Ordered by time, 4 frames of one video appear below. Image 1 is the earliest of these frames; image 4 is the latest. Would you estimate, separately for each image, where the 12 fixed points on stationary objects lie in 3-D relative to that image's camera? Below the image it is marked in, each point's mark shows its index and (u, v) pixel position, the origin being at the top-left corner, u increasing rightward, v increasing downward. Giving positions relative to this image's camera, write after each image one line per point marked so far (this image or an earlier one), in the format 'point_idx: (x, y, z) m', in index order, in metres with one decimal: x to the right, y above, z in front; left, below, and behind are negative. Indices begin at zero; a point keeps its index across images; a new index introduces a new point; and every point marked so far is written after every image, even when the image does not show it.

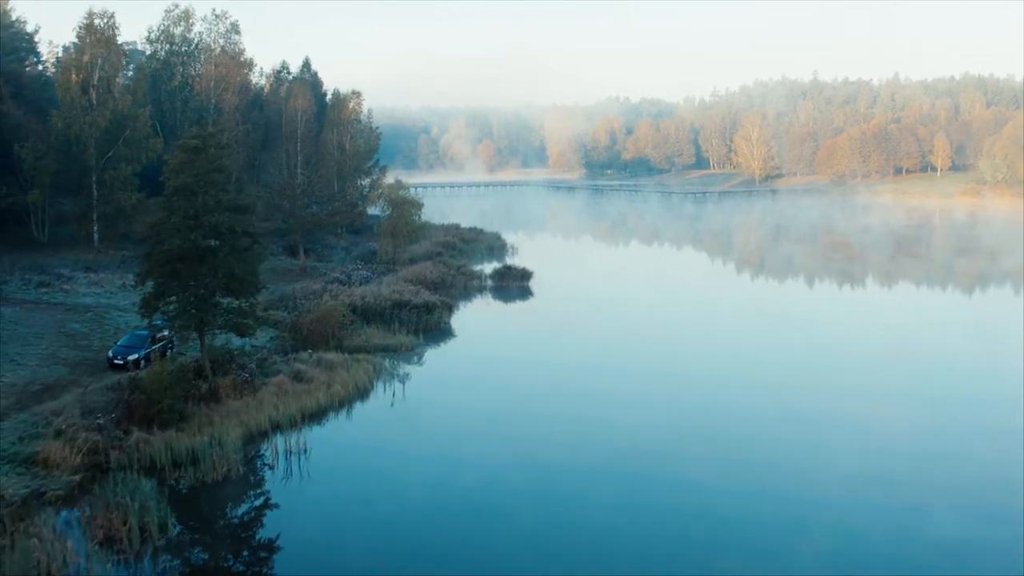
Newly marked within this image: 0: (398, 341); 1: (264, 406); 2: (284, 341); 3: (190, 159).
0: (-2.6, -1.2, +18.6) m
1: (-4.2, -2.0, +13.8) m
2: (-5.1, -1.2, +18.2) m
3: (-5.6, +2.3, +14.3) m
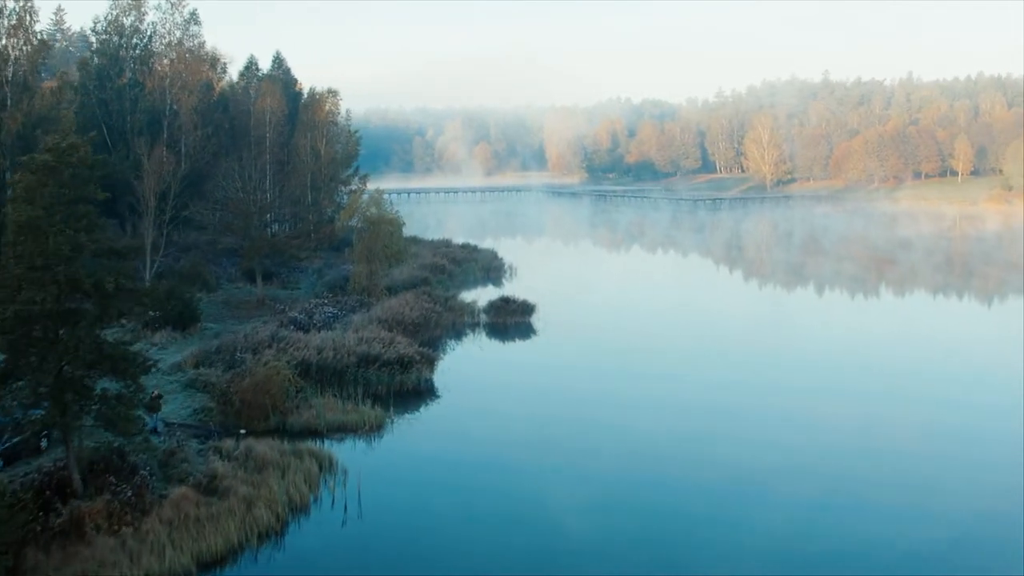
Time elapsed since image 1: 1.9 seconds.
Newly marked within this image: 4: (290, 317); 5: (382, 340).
0: (-2.6, -2.2, +14.2) m
1: (-4.2, -3.0, +9.4) m
2: (-5.1, -2.2, +13.8) m
3: (-5.7, +1.3, +9.9) m
4: (-5.2, -0.7, +19.3) m
5: (-2.7, -1.1, +17.0) m
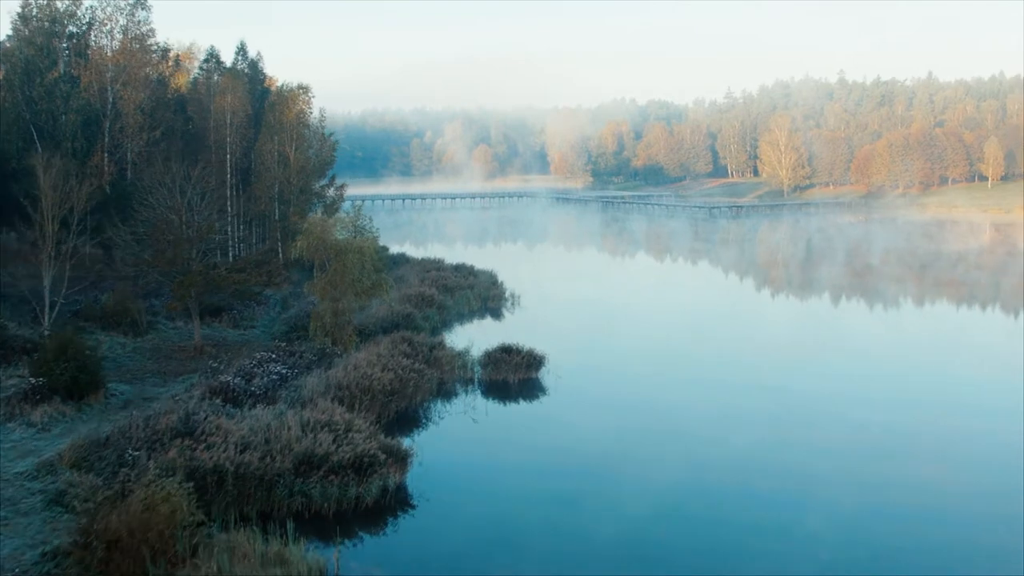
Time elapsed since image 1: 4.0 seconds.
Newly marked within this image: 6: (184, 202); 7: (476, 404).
0: (-2.6, -3.2, +9.4) m
1: (-4.2, -4.0, +4.7) m
2: (-5.1, -3.1, +9.1) m
3: (-5.6, +0.3, +5.2) m
4: (-5.2, -1.7, +14.6) m
5: (-2.7, -2.1, +12.3) m
6: (-7.8, +2.1, +19.6) m
7: (-0.7, -2.3, +16.3) m
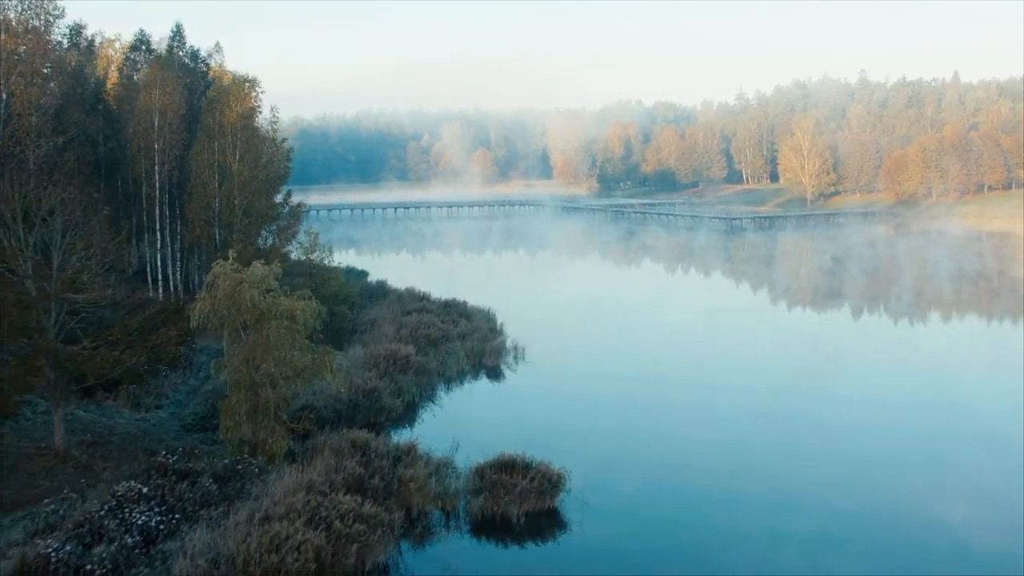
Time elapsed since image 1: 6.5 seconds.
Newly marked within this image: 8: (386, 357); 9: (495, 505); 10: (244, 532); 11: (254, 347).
0: (-2.6, -4.4, +3.8) m
1: (-4.1, -5.1, -1.0) m
2: (-5.0, -4.3, +3.4) m
3: (-5.6, -0.8, -0.5) m
4: (-5.1, -2.9, +8.9) m
5: (-2.6, -3.3, +6.6) m
6: (-7.7, +0.9, +14.0) m
7: (-0.7, -3.5, +10.6) m
8: (-2.6, -1.5, +17.6) m
9: (-0.2, -3.0, +11.6) m
10: (-3.0, -2.8, +9.3) m
11: (-3.9, -0.9, +12.8) m
